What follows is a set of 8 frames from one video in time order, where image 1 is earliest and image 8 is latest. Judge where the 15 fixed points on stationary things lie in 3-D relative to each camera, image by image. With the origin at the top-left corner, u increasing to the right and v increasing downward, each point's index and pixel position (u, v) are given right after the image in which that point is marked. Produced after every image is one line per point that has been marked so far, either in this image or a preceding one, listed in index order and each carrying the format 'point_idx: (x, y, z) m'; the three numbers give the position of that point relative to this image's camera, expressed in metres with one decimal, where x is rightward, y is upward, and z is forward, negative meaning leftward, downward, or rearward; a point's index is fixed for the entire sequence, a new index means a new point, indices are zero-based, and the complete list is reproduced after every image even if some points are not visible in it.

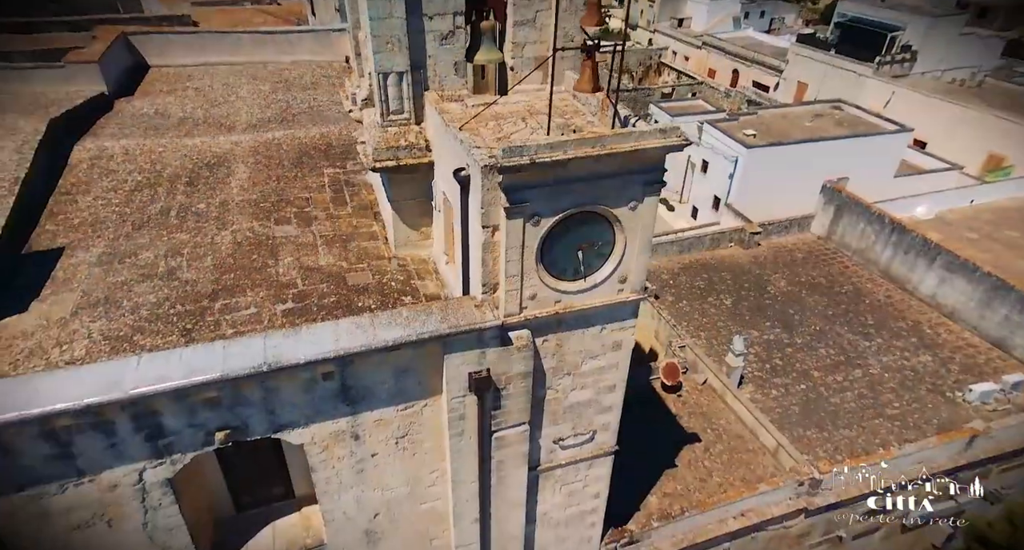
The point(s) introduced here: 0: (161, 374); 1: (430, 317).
0: (-3.4, -0.9, +6.1) m
1: (-0.9, -0.5, +7.2) m
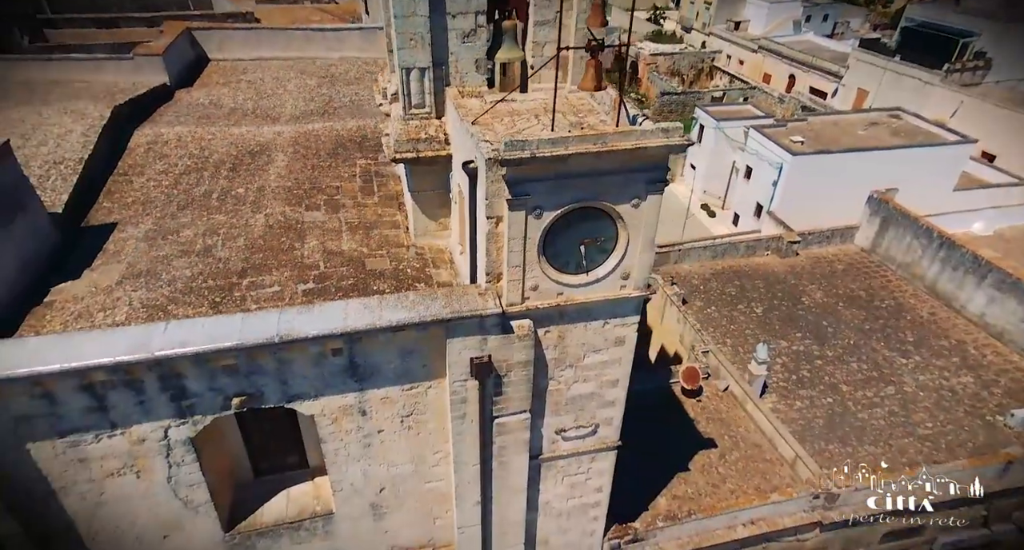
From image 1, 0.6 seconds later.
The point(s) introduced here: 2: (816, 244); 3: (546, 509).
0: (-3.5, -0.7, +6.7) m
1: (-0.9, -0.3, +7.6) m
2: (+9.4, +1.0, +19.6) m
3: (+0.5, -3.8, +10.1) m
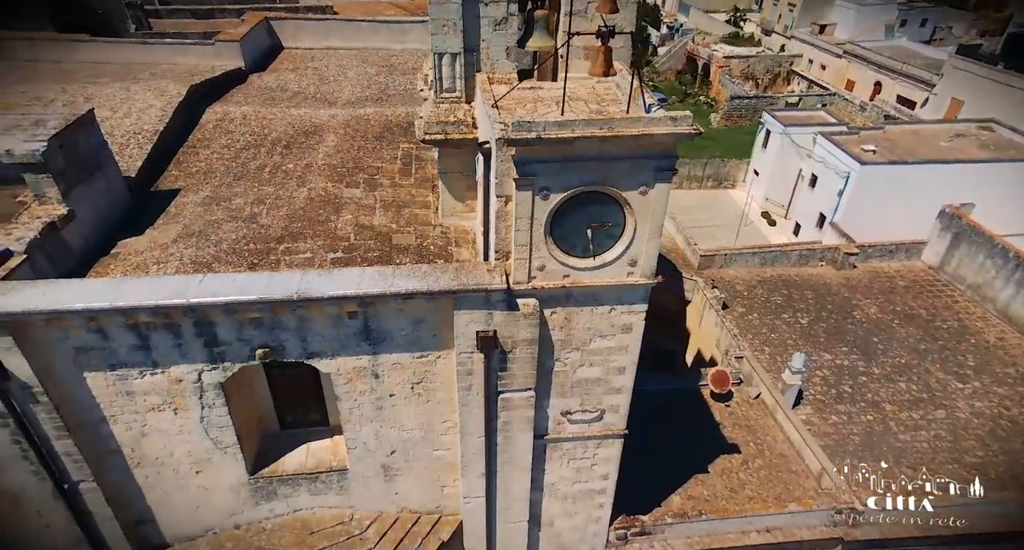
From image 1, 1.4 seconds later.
0: (-3.5, -0.2, +7.5) m
1: (-0.8, 0.0, +8.1) m
2: (+10.9, +0.5, +18.7) m
3: (+0.6, -3.5, +10.4) m
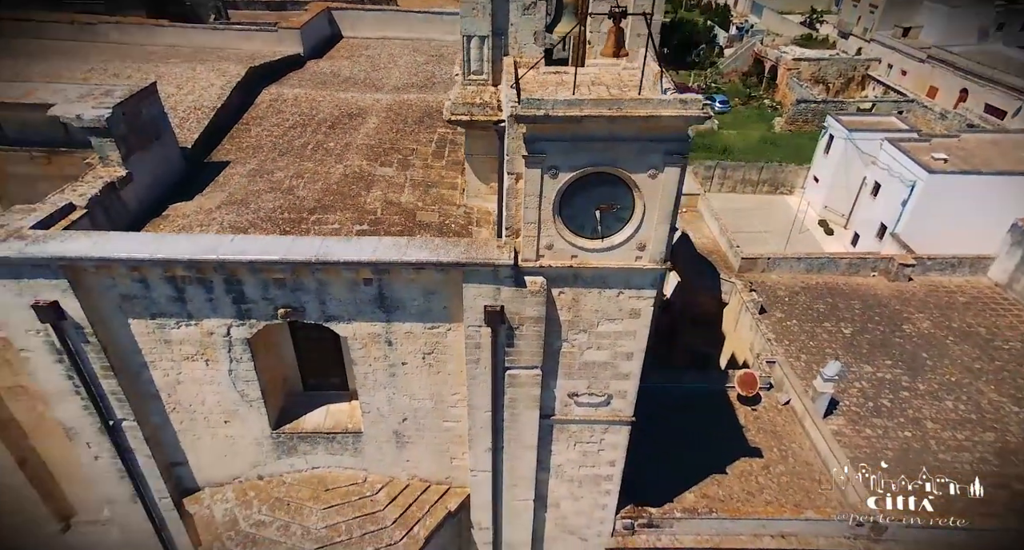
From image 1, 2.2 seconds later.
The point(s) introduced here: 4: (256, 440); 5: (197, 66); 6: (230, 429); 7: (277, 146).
0: (-3.5, +0.3, +8.1) m
1: (-0.7, +0.4, +8.4) m
2: (+12.0, +0.1, +17.8) m
3: (+0.8, -3.3, +10.5) m
4: (-4.0, -2.6, +9.9) m
5: (-6.6, +4.4, +13.1) m
6: (-4.4, -2.4, +9.9) m
7: (-4.3, +2.3, +11.5) m
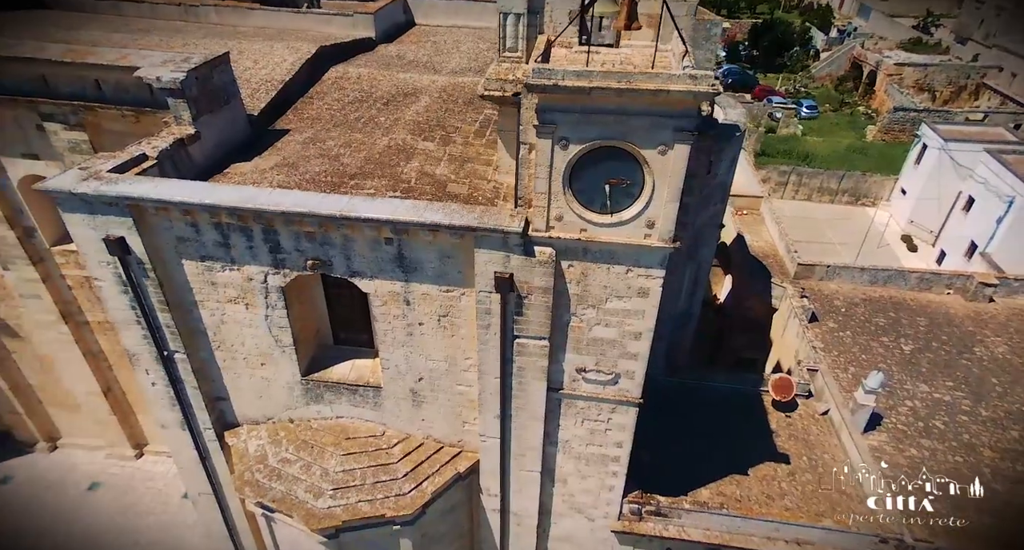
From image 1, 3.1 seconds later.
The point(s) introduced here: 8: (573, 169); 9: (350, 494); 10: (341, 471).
0: (-3.3, +1.0, +8.9) m
1: (-0.6, +0.8, +8.8) m
2: (+13.3, -0.5, +16.3) m
3: (+0.9, -2.9, +10.7) m
4: (-3.8, -1.9, +10.8) m
5: (-5.4, +5.3, +14.3) m
6: (-4.2, -1.6, +10.8) m
7: (-3.5, +3.1, +12.3) m
8: (+0.8, +1.4, +8.3) m
9: (-2.6, -3.5, +10.2) m
10: (-2.8, -3.2, +10.4) m
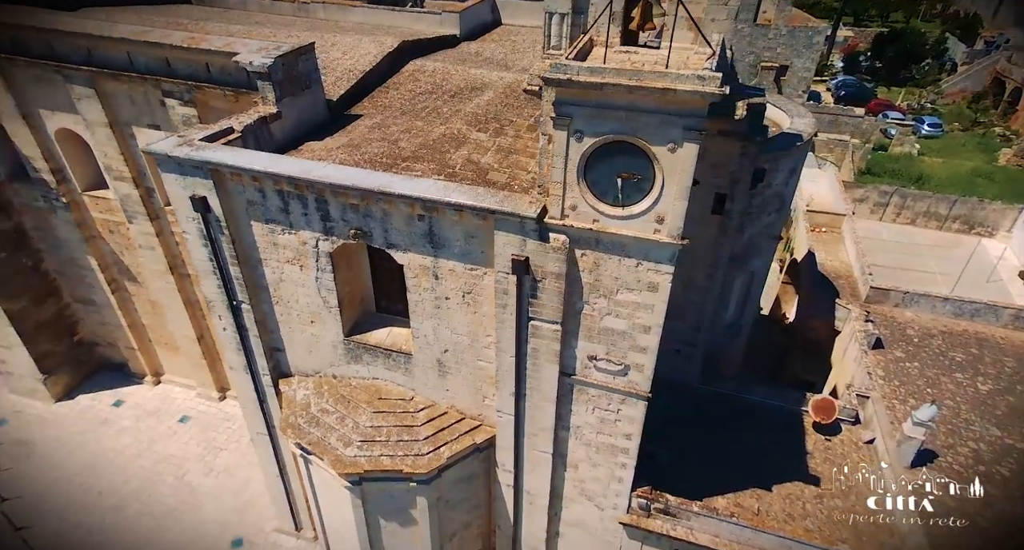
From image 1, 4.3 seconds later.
0: (-2.9, +1.6, +10.0) m
1: (-0.3, +1.2, +9.5) m
2: (+14.5, -1.6, +14.5) m
3: (+1.1, -2.8, +11.1) m
4: (-3.4, -1.3, +12.0) m
5: (-3.7, +5.9, +15.7) m
6: (-3.8, -1.0, +12.0) m
7: (-2.3, +3.6, +13.4) m
8: (+1.0, +1.6, +8.7) m
9: (-2.4, -3.0, +11.1) m
10: (-2.6, -2.7, +11.5) m
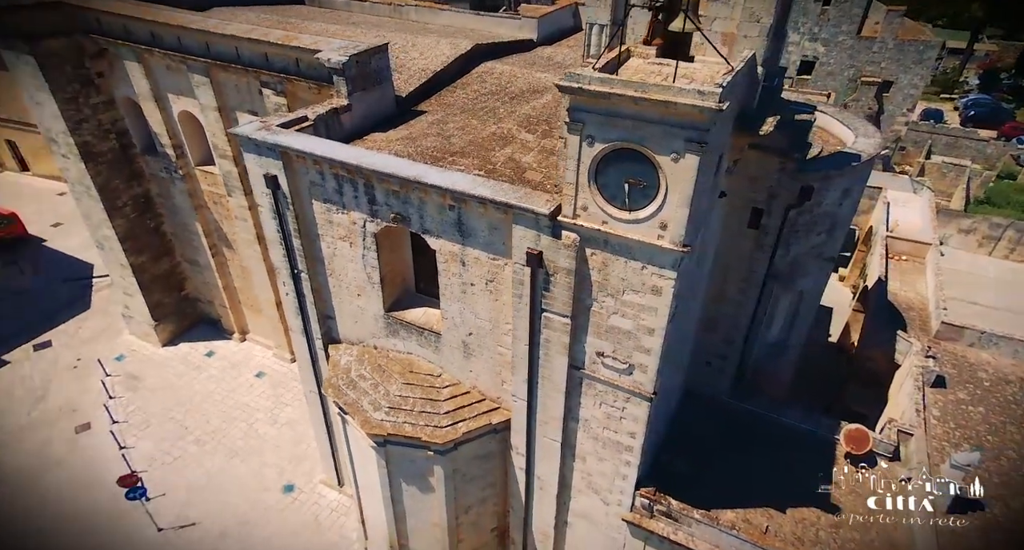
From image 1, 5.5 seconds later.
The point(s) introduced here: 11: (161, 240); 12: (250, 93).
0: (-2.4, +2.0, +11.2) m
1: (0.0, +1.3, +10.2) m
2: (+15.1, -2.9, +12.7) m
3: (+1.3, -2.8, +11.5) m
4: (-2.9, -0.9, +13.2) m
5: (-1.8, +6.3, +16.9) m
6: (-3.2, -0.5, +13.3) m
7: (-1.1, +3.9, +14.4) m
8: (+1.3, +1.6, +9.2) m
9: (-2.2, -2.7, +12.2) m
10: (-2.3, -2.4, +12.5) m
11: (-11.1, +1.1, +20.0) m
12: (-6.5, +4.5, +15.7) m
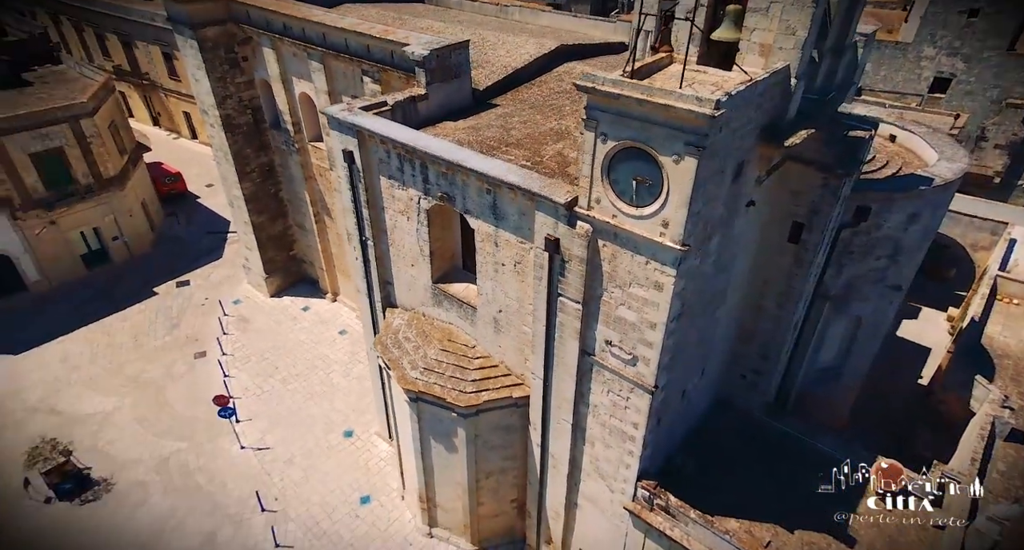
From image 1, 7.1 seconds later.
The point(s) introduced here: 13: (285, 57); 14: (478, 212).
0: (-1.6, +2.5, +12.4) m
1: (+0.5, +1.6, +11.0) m
2: (+15.2, -4.3, +10.5) m
3: (+1.5, -2.6, +12.1) m
4: (-2.0, -0.3, +14.5) m
5: (+0.6, +6.7, +17.9) m
6: (-2.2, +0.1, +14.6) m
7: (+0.5, +4.2, +15.3) m
8: (+1.5, +1.8, +9.8) m
9: (-1.7, -2.1, +13.4) m
10: (-1.7, -1.8, +13.8) m
11: (-8.4, +2.5, +22.8) m
12: (-4.4, +5.5, +17.7) m
13: (-7.0, +6.7, +19.3) m
14: (-0.6, +1.2, +12.3) m
